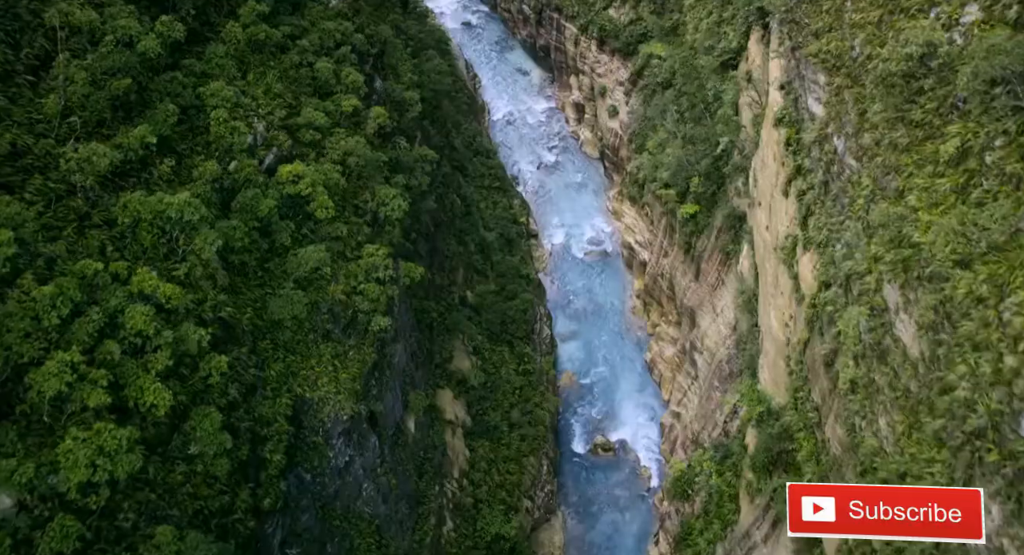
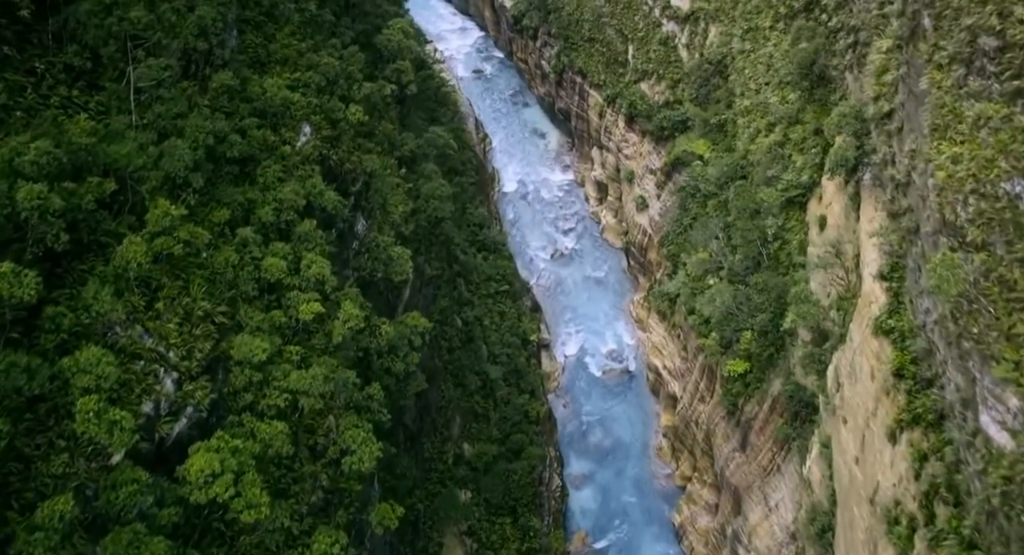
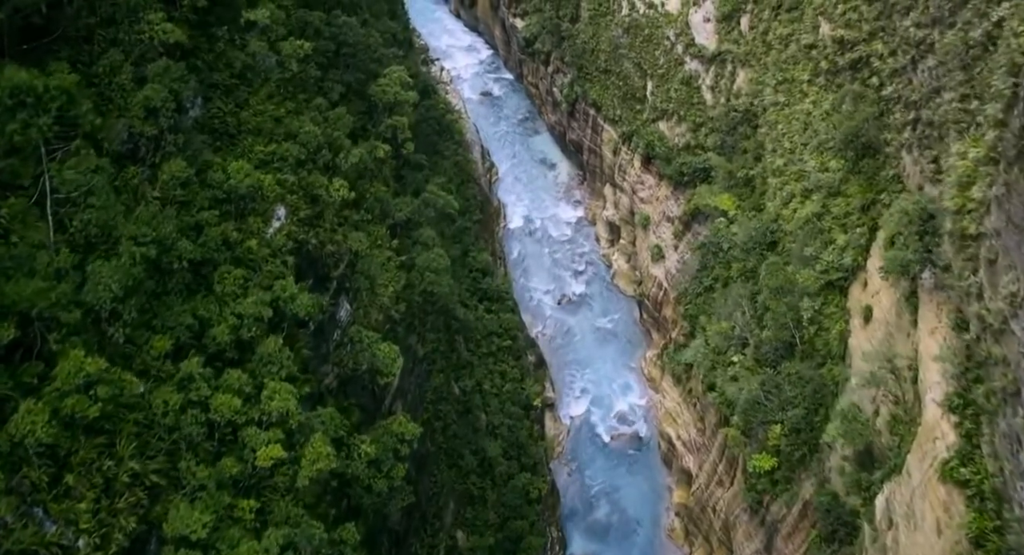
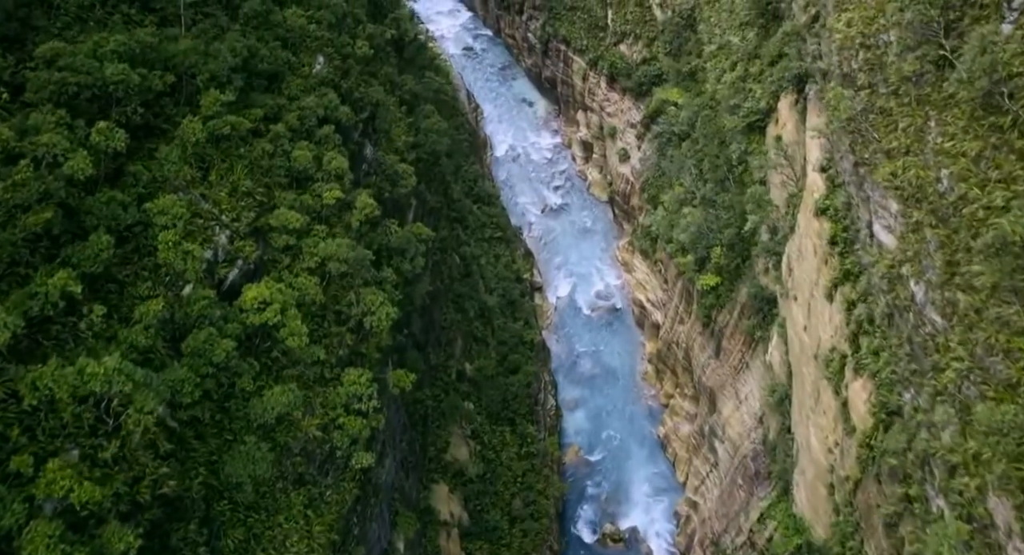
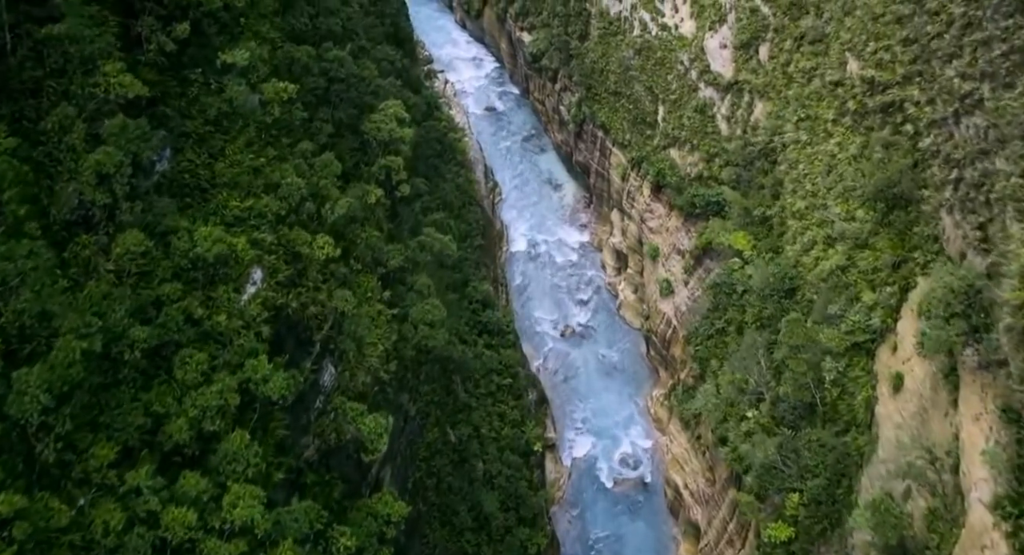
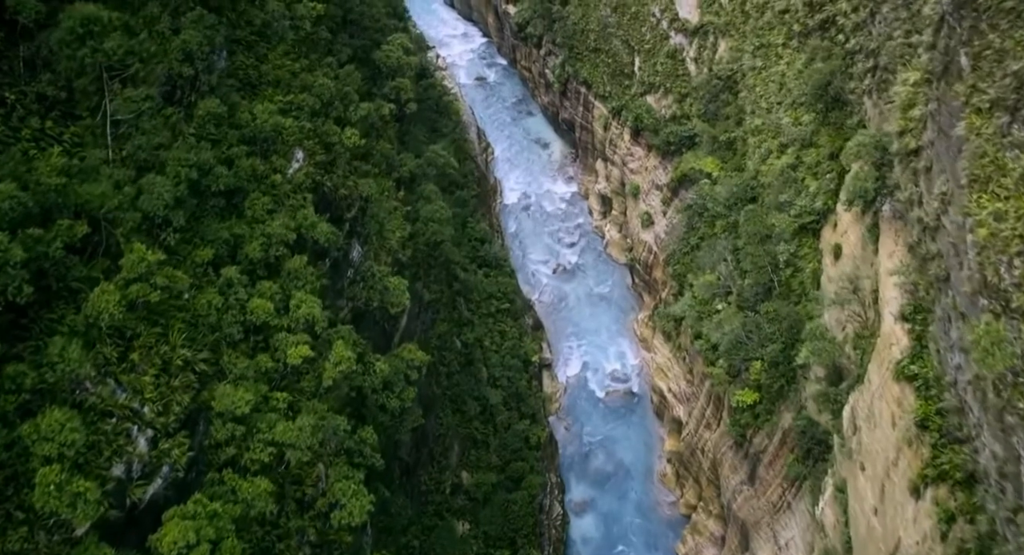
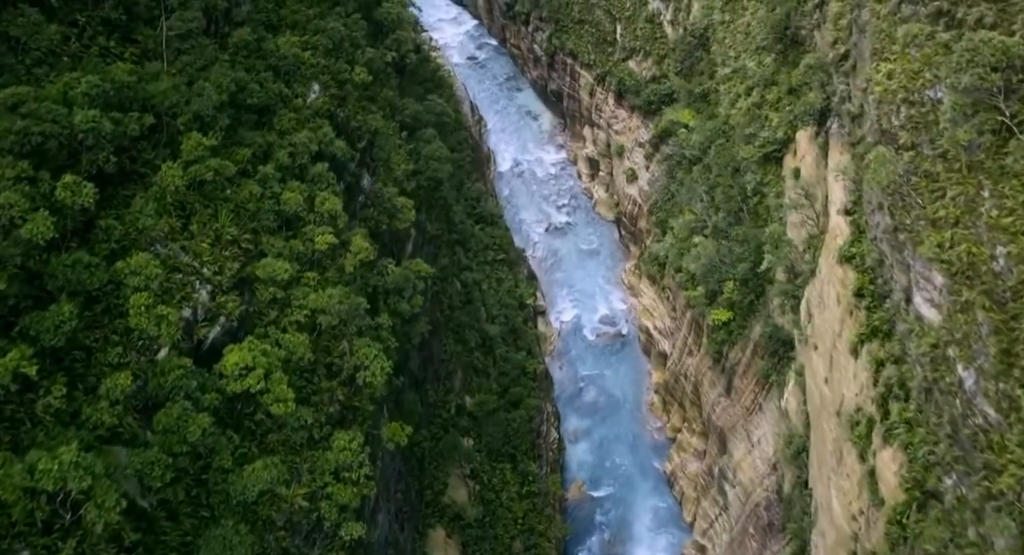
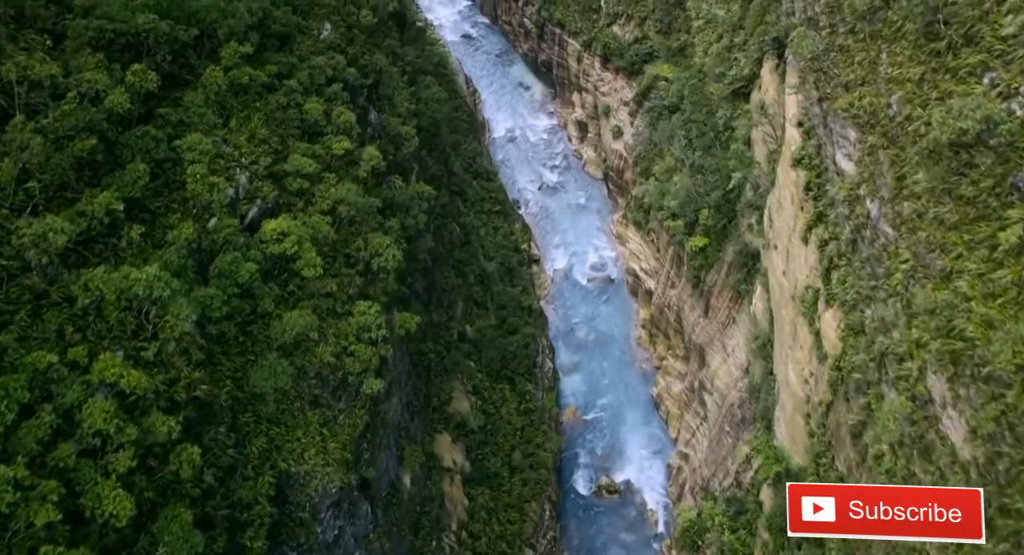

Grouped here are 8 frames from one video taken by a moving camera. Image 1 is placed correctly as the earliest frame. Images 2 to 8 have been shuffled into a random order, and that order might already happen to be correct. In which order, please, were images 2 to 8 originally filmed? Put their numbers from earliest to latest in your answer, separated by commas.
8, 4, 7, 2, 6, 3, 5
